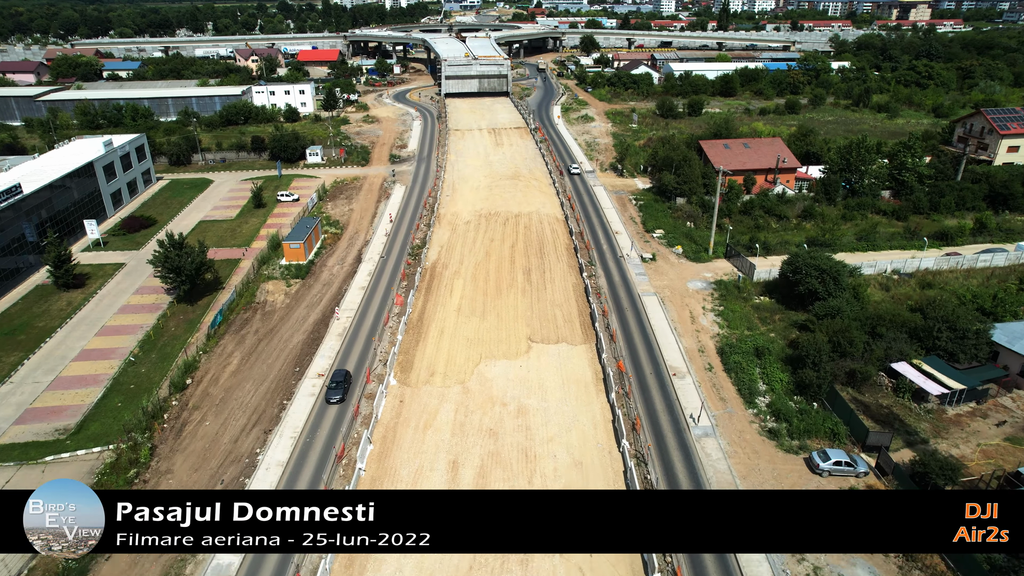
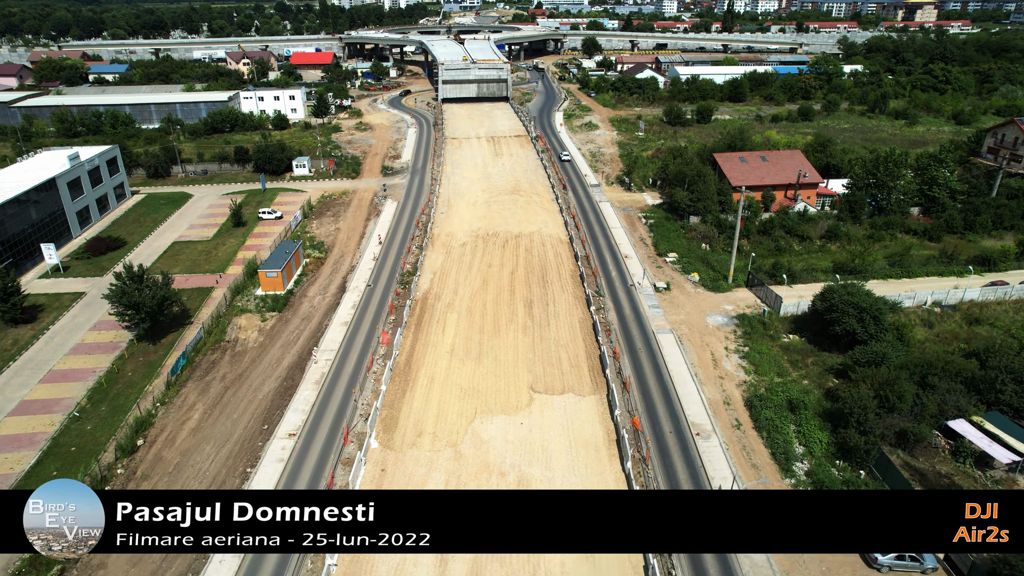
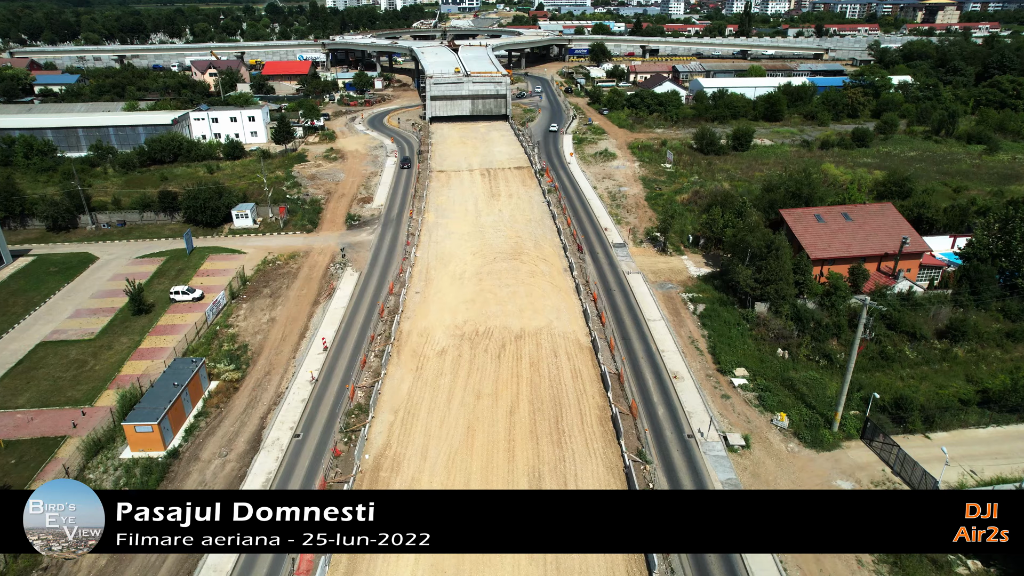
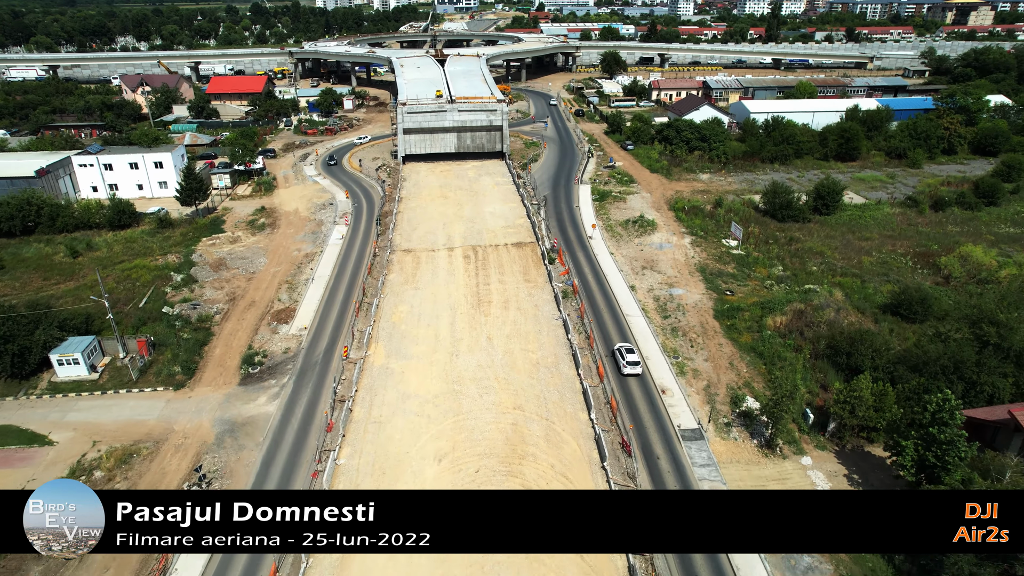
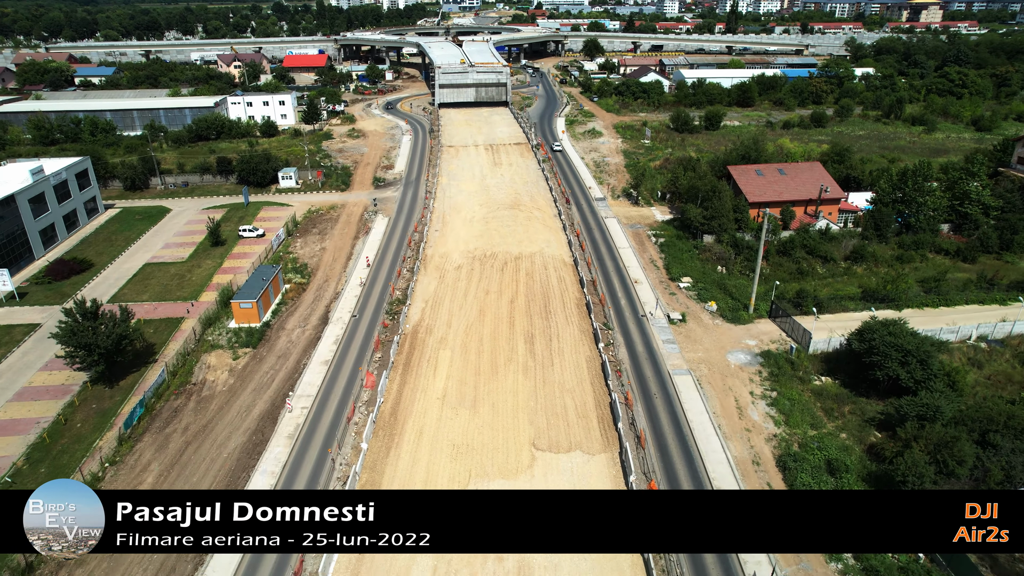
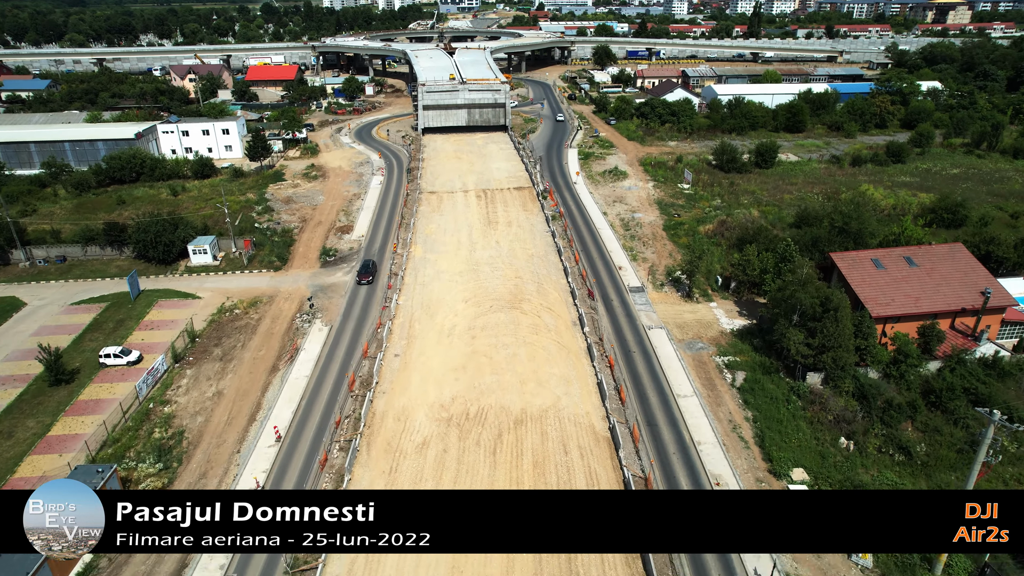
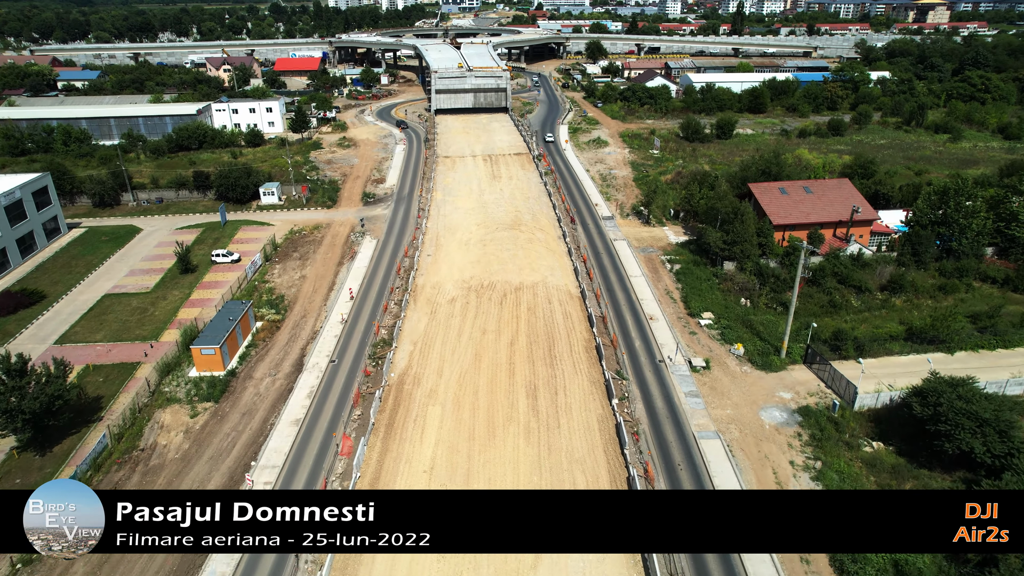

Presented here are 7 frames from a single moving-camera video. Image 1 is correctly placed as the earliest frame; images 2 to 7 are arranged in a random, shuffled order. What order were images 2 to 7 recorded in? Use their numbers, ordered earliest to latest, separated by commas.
2, 5, 7, 3, 6, 4
